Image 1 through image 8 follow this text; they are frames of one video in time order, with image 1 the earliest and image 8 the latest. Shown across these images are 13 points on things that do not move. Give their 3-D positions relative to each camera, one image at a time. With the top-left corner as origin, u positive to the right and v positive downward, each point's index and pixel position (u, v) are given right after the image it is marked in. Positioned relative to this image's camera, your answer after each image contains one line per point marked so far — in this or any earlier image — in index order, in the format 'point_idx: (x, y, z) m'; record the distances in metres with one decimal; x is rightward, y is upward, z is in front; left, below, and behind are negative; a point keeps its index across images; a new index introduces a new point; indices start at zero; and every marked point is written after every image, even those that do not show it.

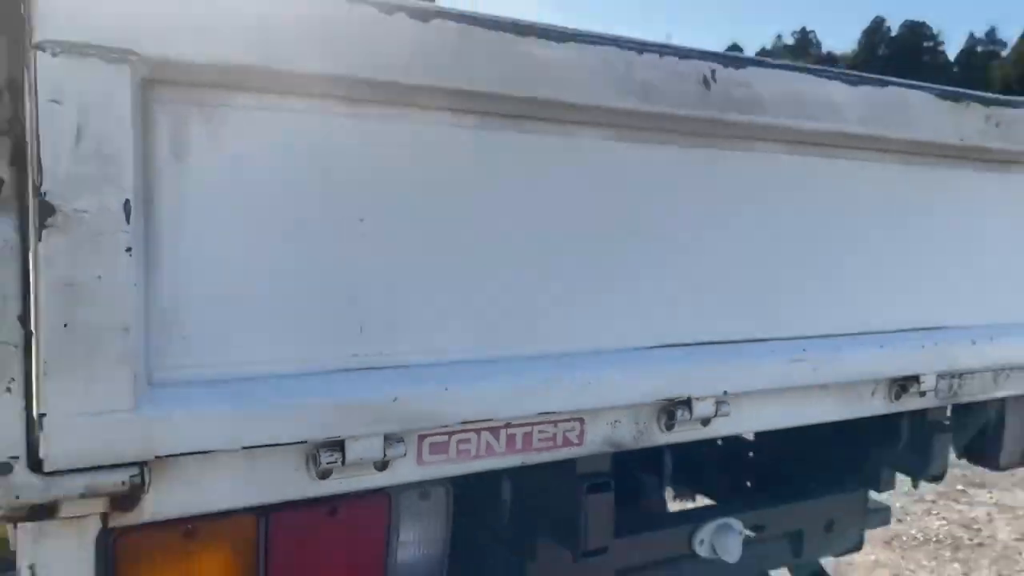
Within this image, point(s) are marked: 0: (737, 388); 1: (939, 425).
0: (+0.3, -0.2, +1.4) m
1: (+0.8, -0.3, +1.8) m
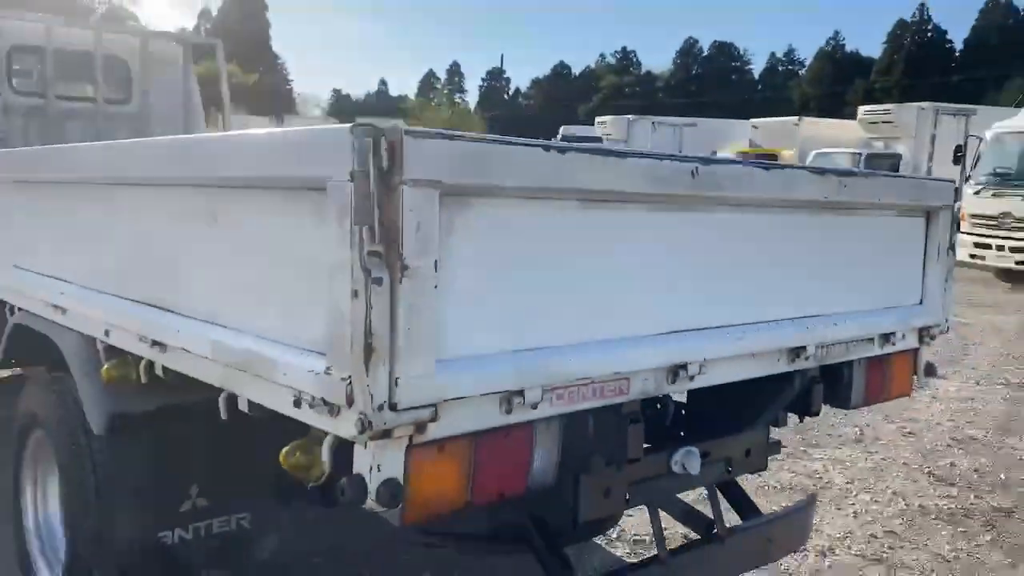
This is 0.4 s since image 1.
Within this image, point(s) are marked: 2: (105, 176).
0: (+0.5, -0.2, +2.2) m
1: (+0.9, -0.3, +2.7) m
2: (-1.1, +0.3, +2.5) m
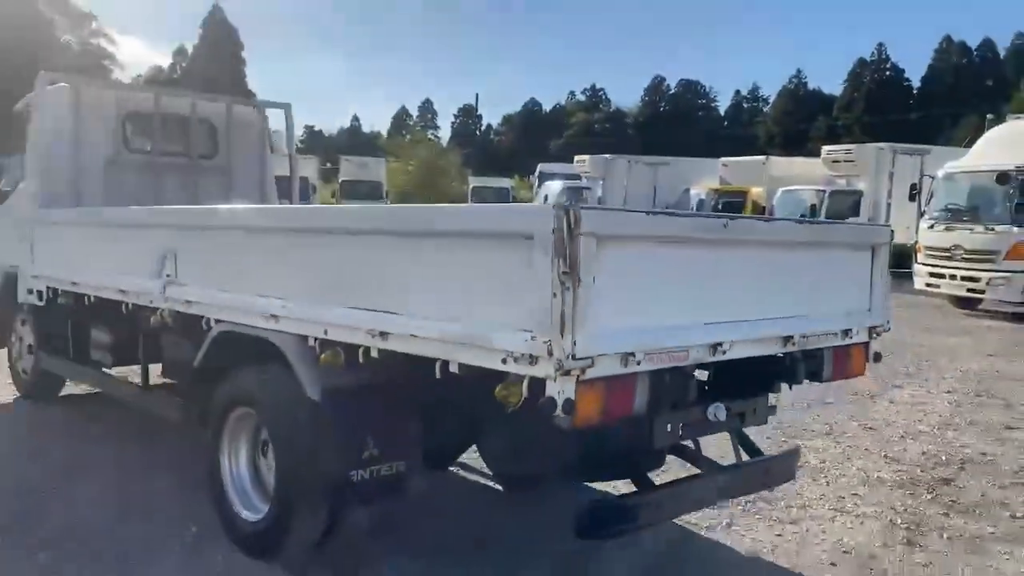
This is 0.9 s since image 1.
0: (+0.9, -0.2, +3.5) m
1: (+1.3, -0.3, +4.0) m
2: (-0.8, +0.3, +3.7) m
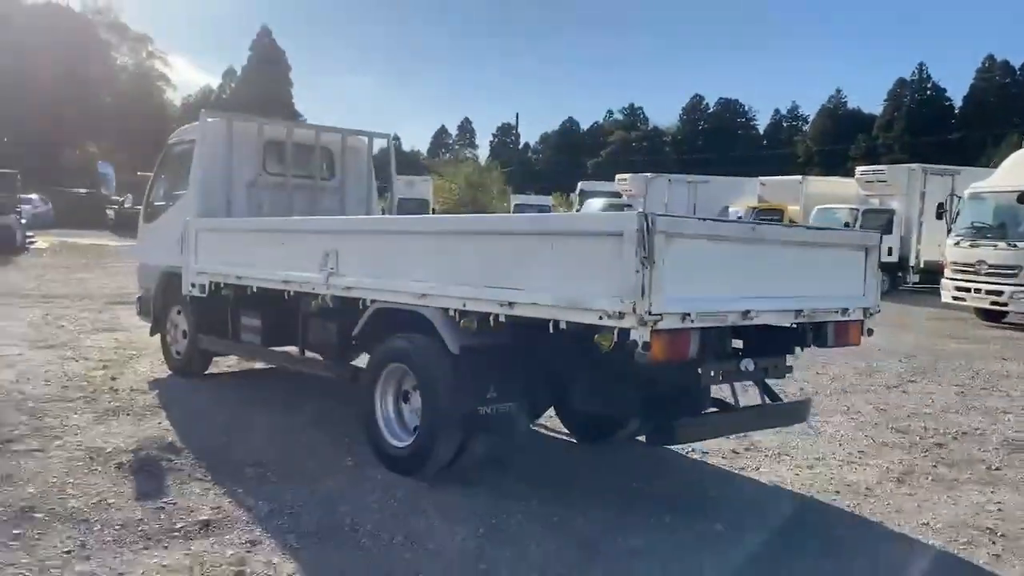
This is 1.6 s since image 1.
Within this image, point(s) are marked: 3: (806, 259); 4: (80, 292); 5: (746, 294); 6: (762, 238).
0: (+1.4, -0.1, +5.0) m
1: (+1.8, -0.3, +5.5) m
2: (-0.2, +0.3, +5.3) m
3: (+1.8, +0.2, +5.3) m
4: (-8.1, -0.1, +16.6) m
5: (+1.3, 0.0, +5.0) m
6: (+1.4, +0.3, +5.0) m
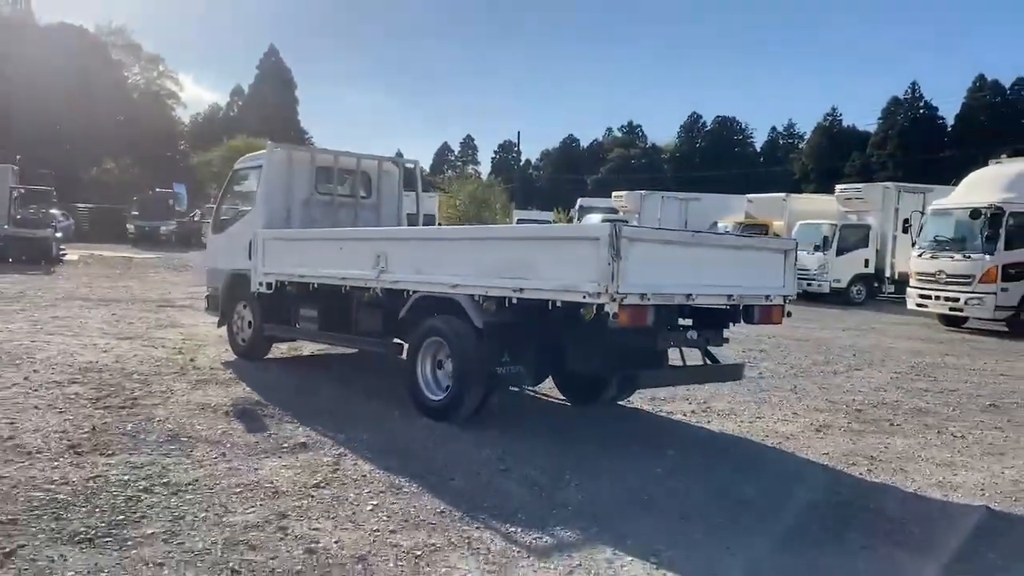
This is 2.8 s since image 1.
0: (+1.5, 0.0, +6.9) m
1: (+1.9, -0.2, +7.4) m
2: (-0.2, +0.4, +7.2) m
3: (+1.9, +0.2, +7.3) m
4: (-8.0, -0.2, +18.5) m
5: (+1.4, 0.0, +6.9) m
6: (+1.5, +0.4, +6.9) m
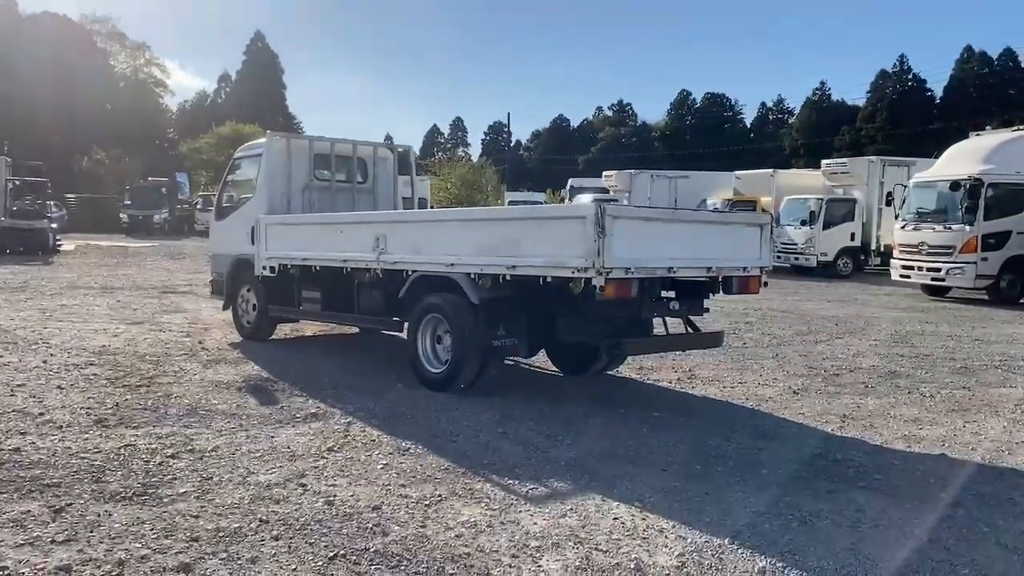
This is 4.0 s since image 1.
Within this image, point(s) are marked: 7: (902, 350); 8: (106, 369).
0: (+1.4, +0.2, +7.4) m
1: (+1.8, 0.0, +7.9) m
2: (-0.2, +0.6, +7.7) m
3: (+1.8, +0.5, +7.8) m
4: (-8.1, +0.1, +19.0) m
5: (+1.3, +0.3, +7.4) m
6: (+1.4, +0.6, +7.4) m
7: (+5.4, -0.9, +12.3) m
8: (-4.2, -0.8, +9.1) m
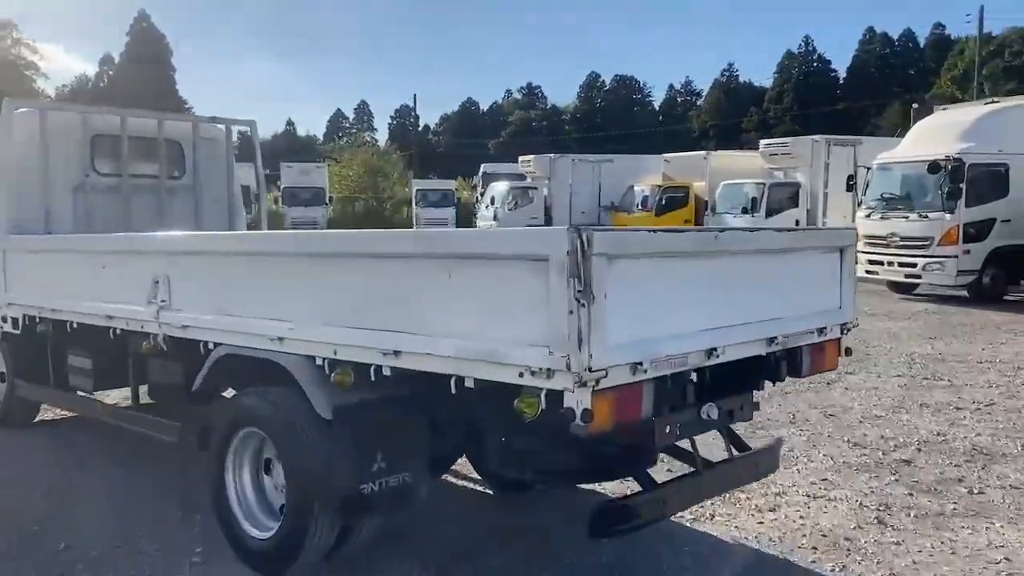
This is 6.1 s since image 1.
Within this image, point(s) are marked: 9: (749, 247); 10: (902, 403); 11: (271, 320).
0: (+0.9, -0.2, +3.8) m
1: (+1.3, -0.4, +4.3) m
2: (-0.8, +0.2, +3.9) m
3: (+1.2, +0.1, +4.2) m
4: (-9.7, -0.4, +14.3) m
5: (+0.8, -0.2, +3.7) m
6: (+0.9, +0.2, +3.8) m
7: (+4.4, -1.1, +9.1) m
8: (-4.8, -1.4, +4.9) m
9: (+1.1, +0.2, +3.9) m
10: (+3.8, -1.1, +8.7) m
11: (-1.2, -0.1, +4.3) m
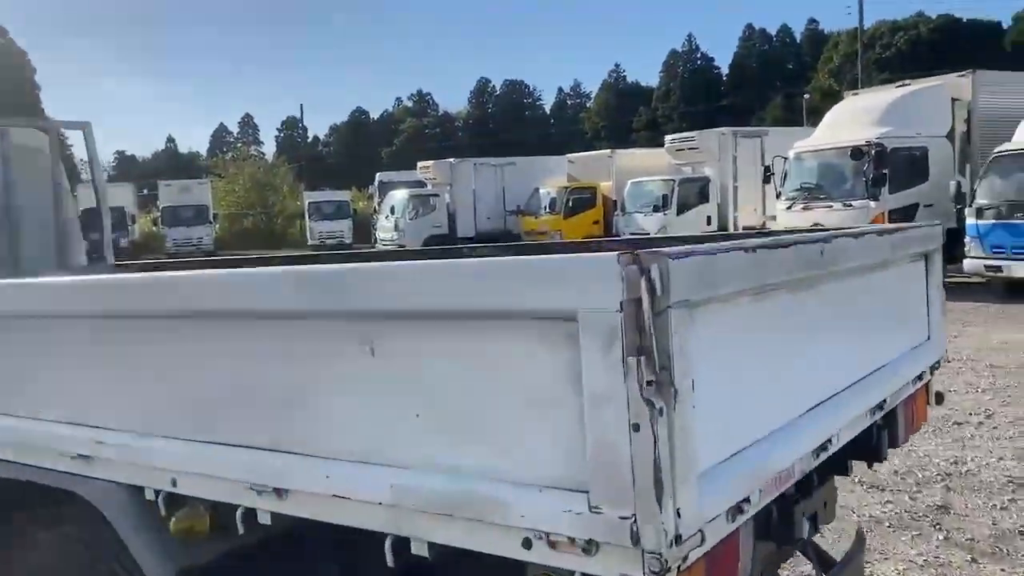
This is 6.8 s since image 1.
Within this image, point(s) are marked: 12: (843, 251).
0: (+0.8, -0.4, +2.3) m
1: (+1.1, -0.5, +2.9) m
2: (-0.9, -0.1, +2.2) m
3: (+1.1, 0.0, +2.7) m
4: (-10.9, -1.3, +11.6) m
5: (+0.8, -0.3, +2.3) m
6: (+0.8, +0.1, +2.3) m
7: (+3.8, -1.1, +7.9) m
8: (-4.9, -1.8, +2.8) m
9: (+0.9, +0.1, +2.5) m
10: (+3.2, -1.1, +7.6) m
11: (-1.3, -0.4, +2.5) m
12: (+0.9, +0.1, +2.4) m
